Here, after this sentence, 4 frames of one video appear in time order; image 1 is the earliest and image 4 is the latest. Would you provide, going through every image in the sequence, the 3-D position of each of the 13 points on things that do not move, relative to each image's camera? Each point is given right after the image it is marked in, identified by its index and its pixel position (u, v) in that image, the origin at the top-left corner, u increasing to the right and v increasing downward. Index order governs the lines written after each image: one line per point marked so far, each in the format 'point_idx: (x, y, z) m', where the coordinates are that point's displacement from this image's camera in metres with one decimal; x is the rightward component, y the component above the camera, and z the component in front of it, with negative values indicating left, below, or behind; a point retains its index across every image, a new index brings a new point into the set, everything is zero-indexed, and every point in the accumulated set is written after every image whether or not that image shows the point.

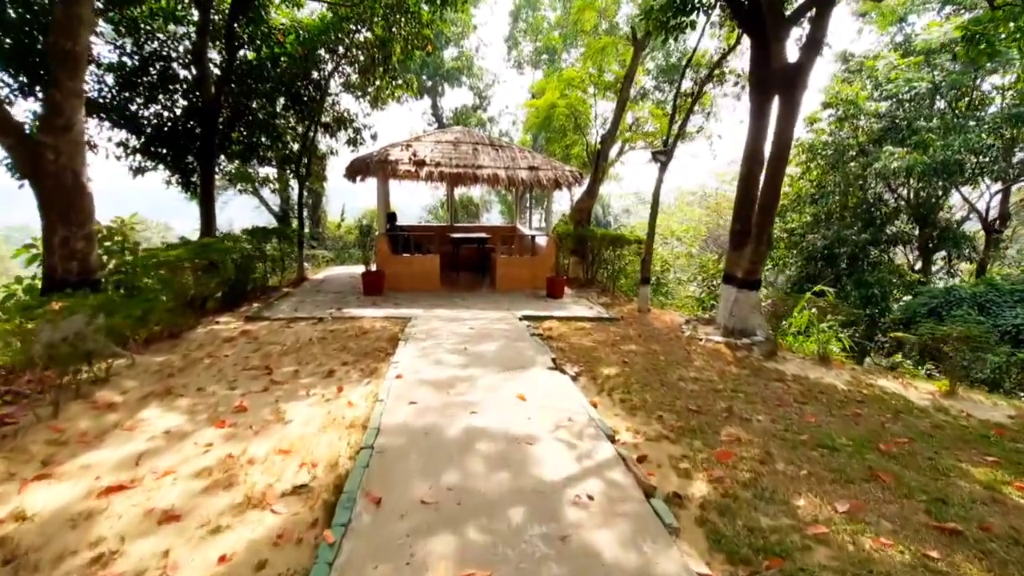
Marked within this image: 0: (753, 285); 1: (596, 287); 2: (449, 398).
0: (+2.9, 0.0, +7.1) m
1: (+1.7, 0.0, +11.6) m
2: (-0.4, -0.8, +4.1) m
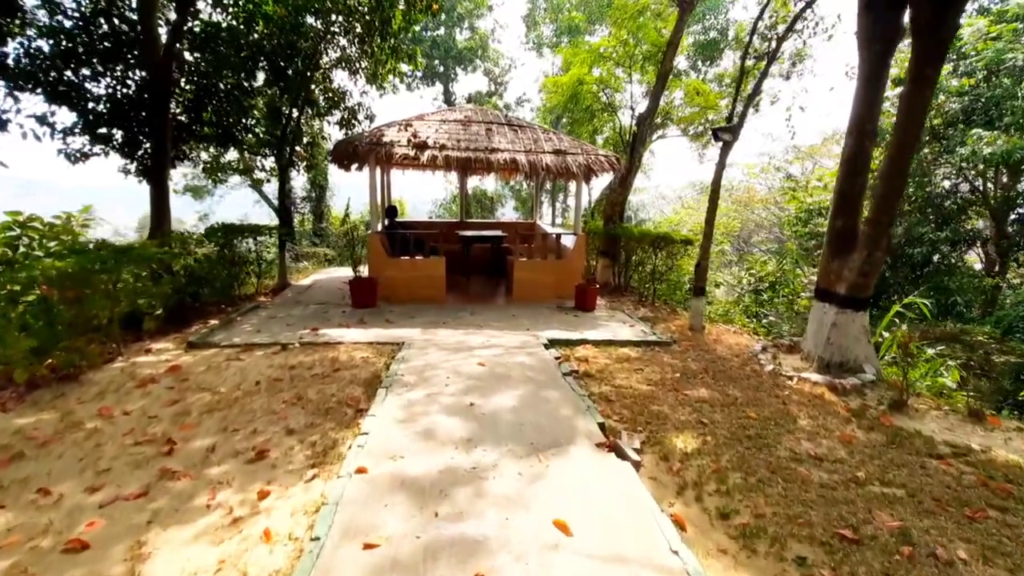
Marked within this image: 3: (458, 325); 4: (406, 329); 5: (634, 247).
0: (+3.1, -0.1, +5.3) m
1: (+2.0, -0.1, +9.8) m
2: (-0.3, -1.0, +2.4) m
3: (-0.6, -0.4, +6.8) m
4: (-1.2, -0.4, +6.4) m
5: (+2.0, +0.7, +9.6) m
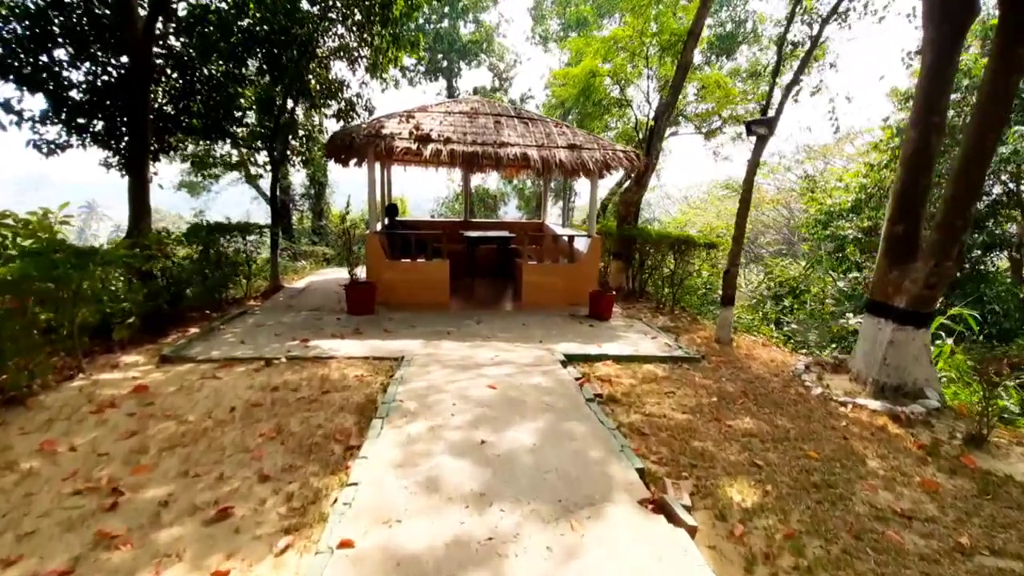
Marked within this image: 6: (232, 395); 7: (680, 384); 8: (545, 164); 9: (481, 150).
0: (+3.2, -0.3, +4.6) m
1: (+2.1, -0.2, +9.1) m
2: (-0.2, -1.1, +1.7) m
3: (-0.5, -0.5, +6.2) m
4: (-1.0, -0.5, +5.7) m
5: (+2.1, +0.6, +9.0) m
6: (-2.0, -0.7, +4.1) m
7: (+1.4, -0.8, +4.9) m
8: (+0.4, +1.5, +7.2) m
9: (-0.4, +1.7, +7.0) m
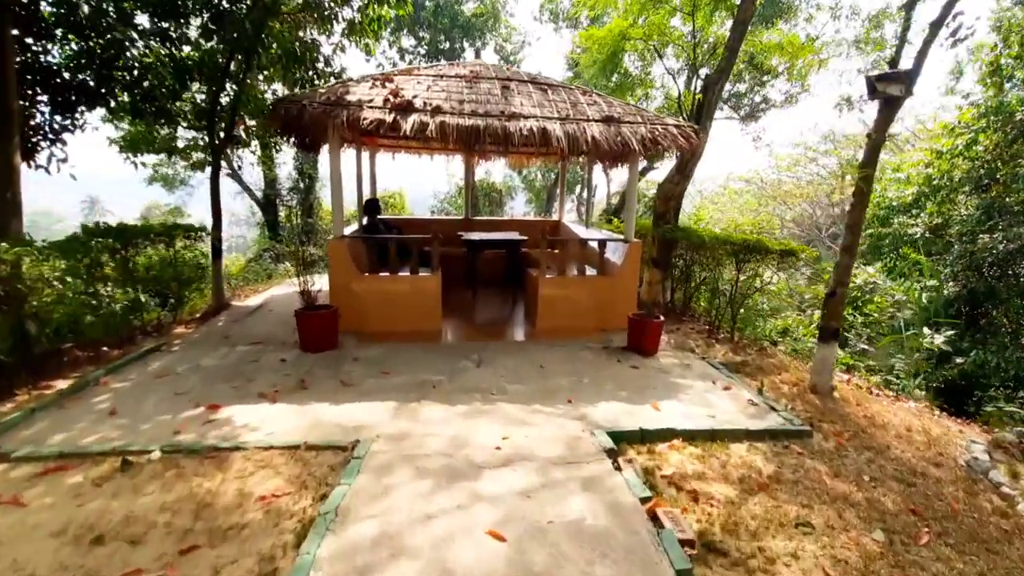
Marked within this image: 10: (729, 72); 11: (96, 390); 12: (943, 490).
0: (+3.3, -0.5, +2.7) m
1: (+2.2, -0.4, +7.2) m
2: (-0.1, -1.3, -0.2) m
3: (-0.4, -0.7, +4.3) m
4: (-0.9, -0.8, +3.8) m
5: (+2.3, +0.4, +7.0) m
6: (-1.9, -1.0, +2.2) m
7: (+1.5, -1.0, +2.9) m
8: (+0.5, +1.3, +5.2) m
9: (-0.3, +1.4, +5.1) m
10: (+2.7, +2.7, +7.3) m
11: (-2.9, -0.7, +4.1) m
12: (+2.3, -1.1, +3.2) m
